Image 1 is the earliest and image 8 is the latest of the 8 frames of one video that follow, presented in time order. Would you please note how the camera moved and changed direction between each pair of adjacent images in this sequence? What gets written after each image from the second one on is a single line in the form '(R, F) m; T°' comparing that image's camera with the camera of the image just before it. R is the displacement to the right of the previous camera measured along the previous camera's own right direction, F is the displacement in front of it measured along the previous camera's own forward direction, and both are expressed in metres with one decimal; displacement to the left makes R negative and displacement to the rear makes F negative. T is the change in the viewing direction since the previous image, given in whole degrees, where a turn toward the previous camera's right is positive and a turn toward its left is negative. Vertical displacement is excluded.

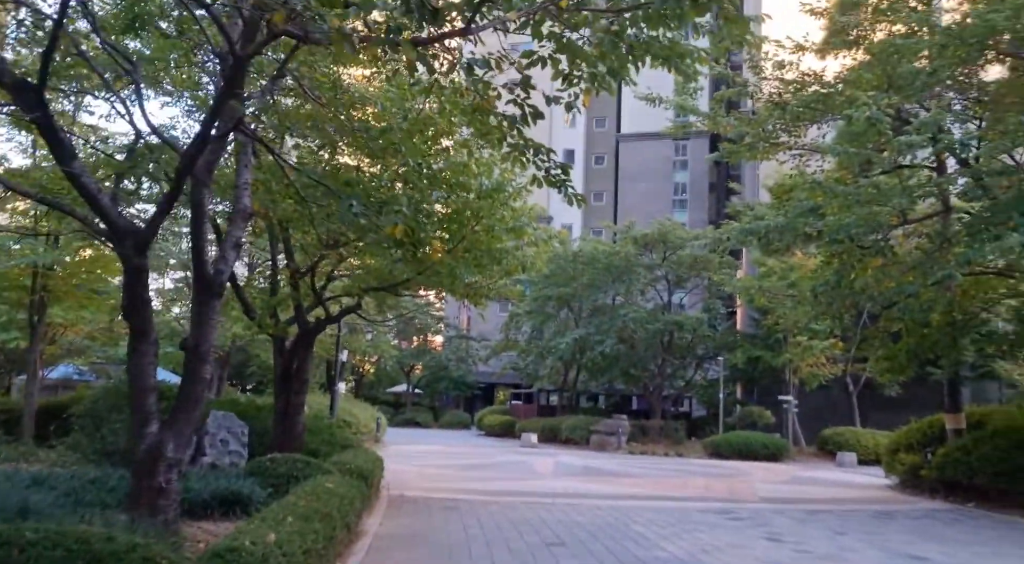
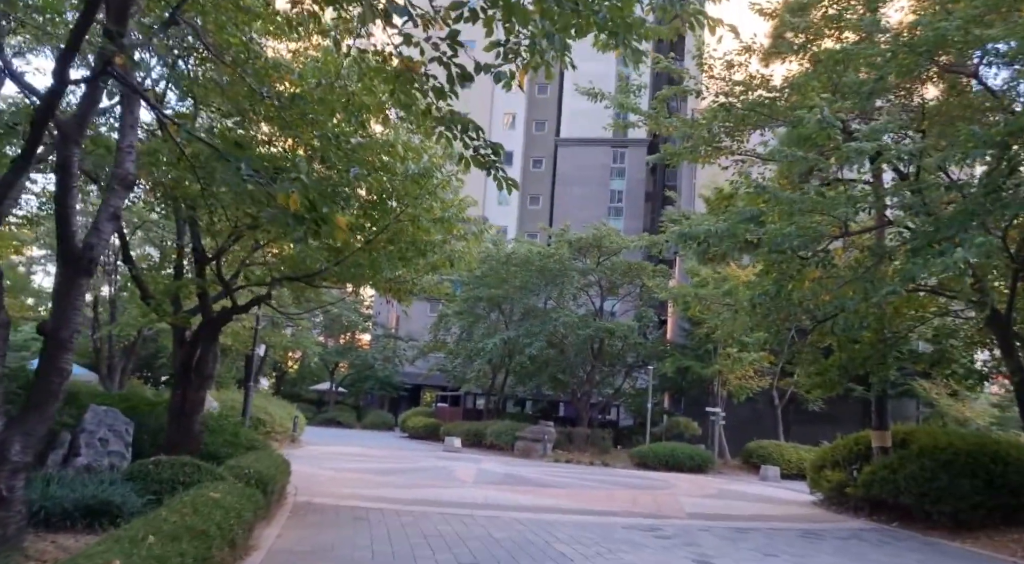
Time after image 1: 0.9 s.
(+0.1, +0.7) m; +4°
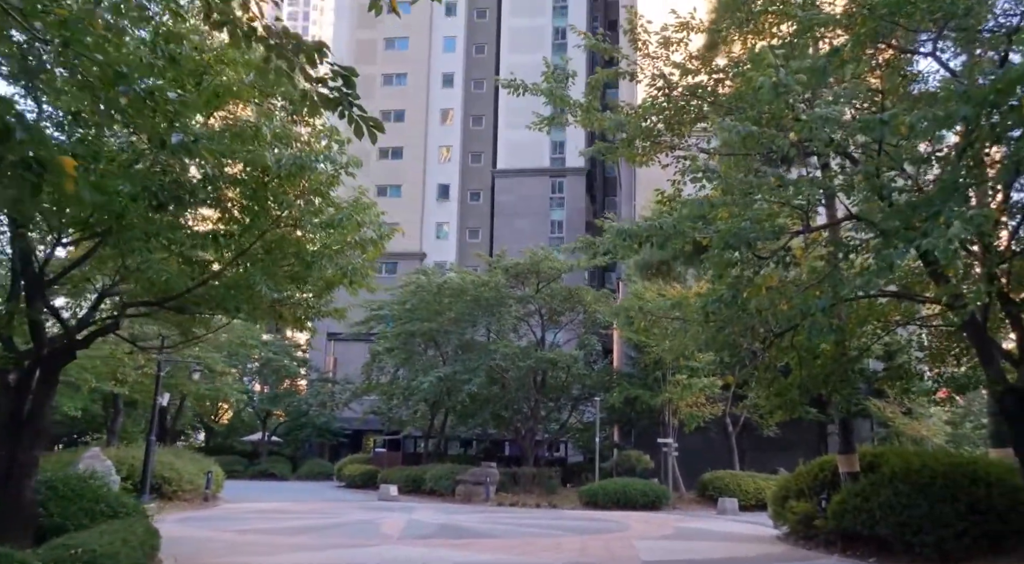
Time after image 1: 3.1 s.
(+0.4, +1.8) m; +4°
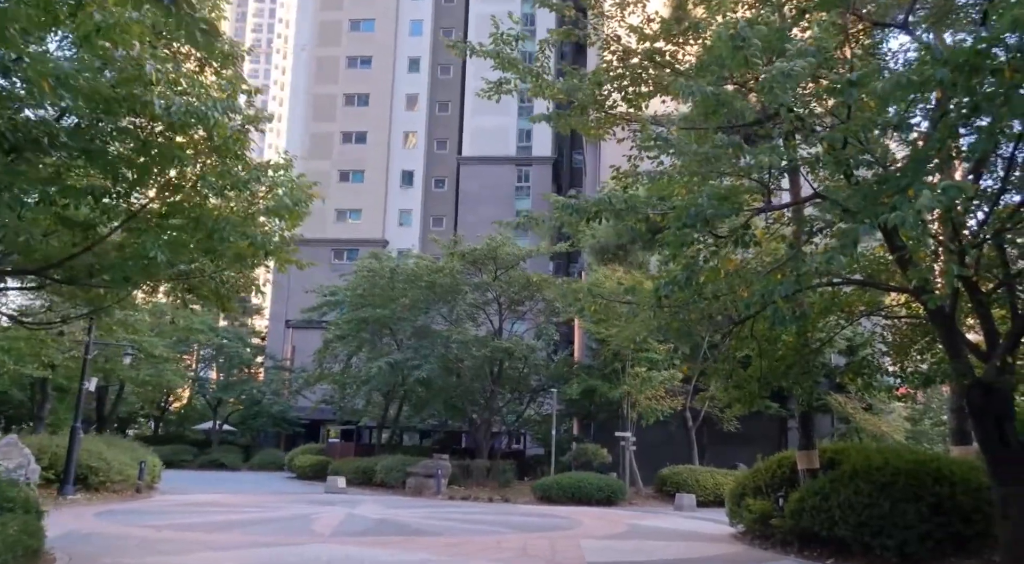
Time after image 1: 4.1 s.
(+0.4, +0.9) m; +2°
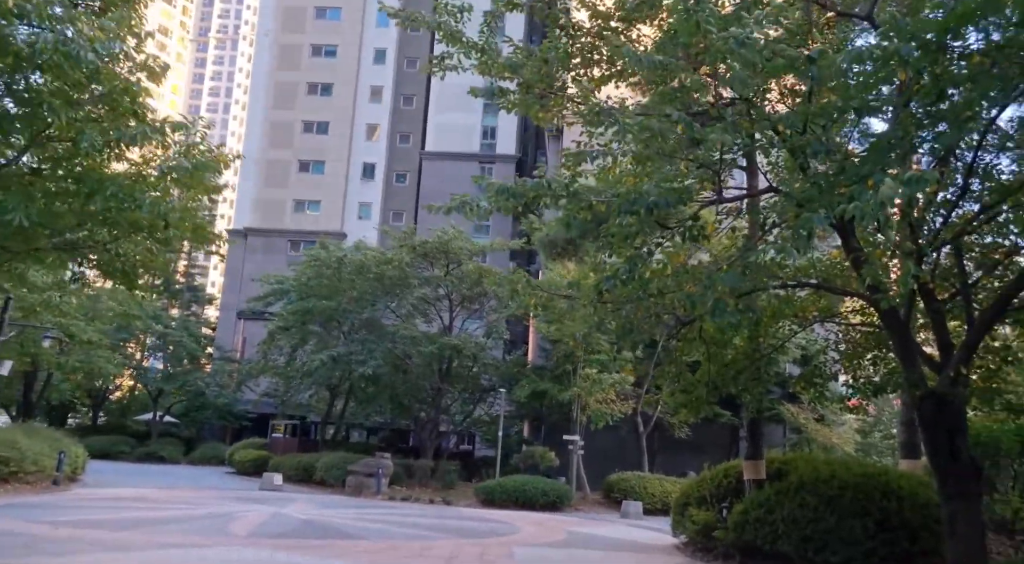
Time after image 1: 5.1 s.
(+0.4, +0.7) m; +2°
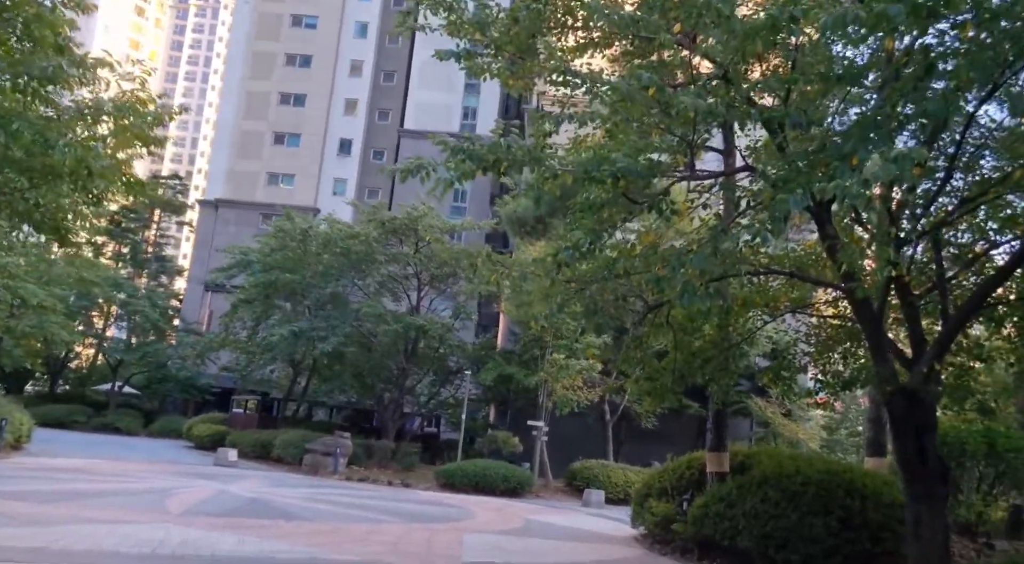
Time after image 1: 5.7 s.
(+0.2, +0.6) m; +1°
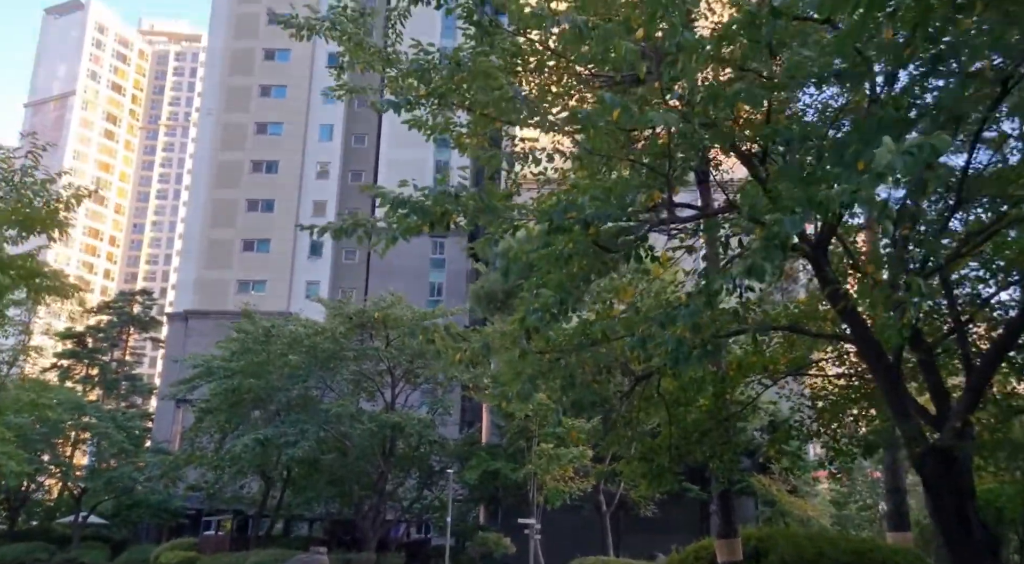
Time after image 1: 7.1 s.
(+0.2, +1.3) m; +1°
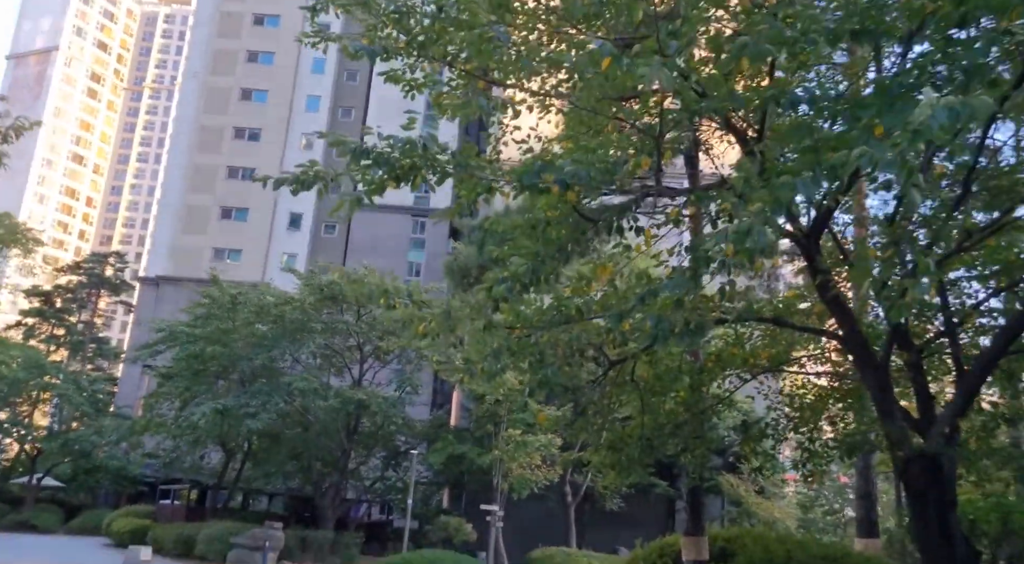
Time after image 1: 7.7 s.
(+0.1, +0.6) m; +1°
